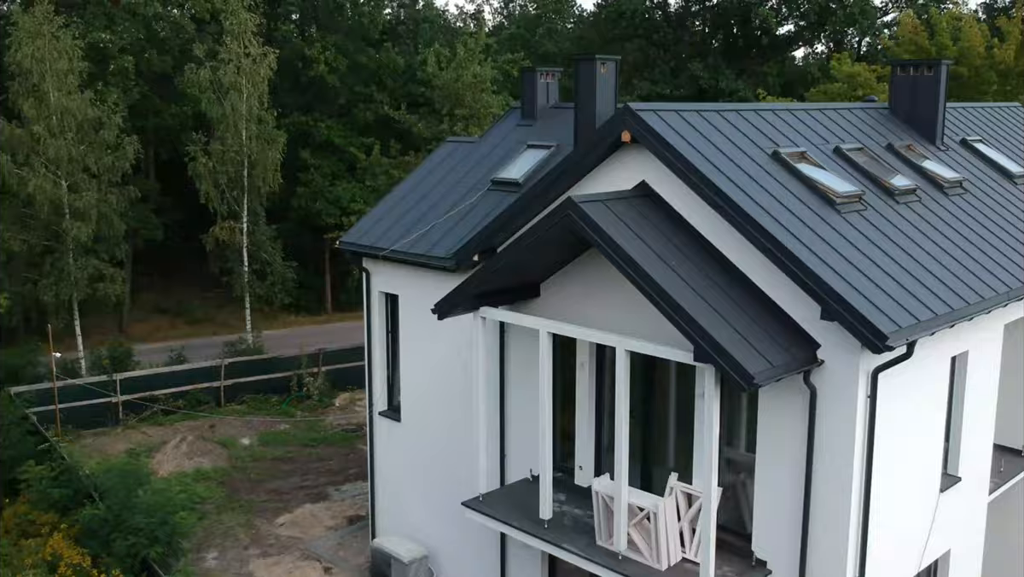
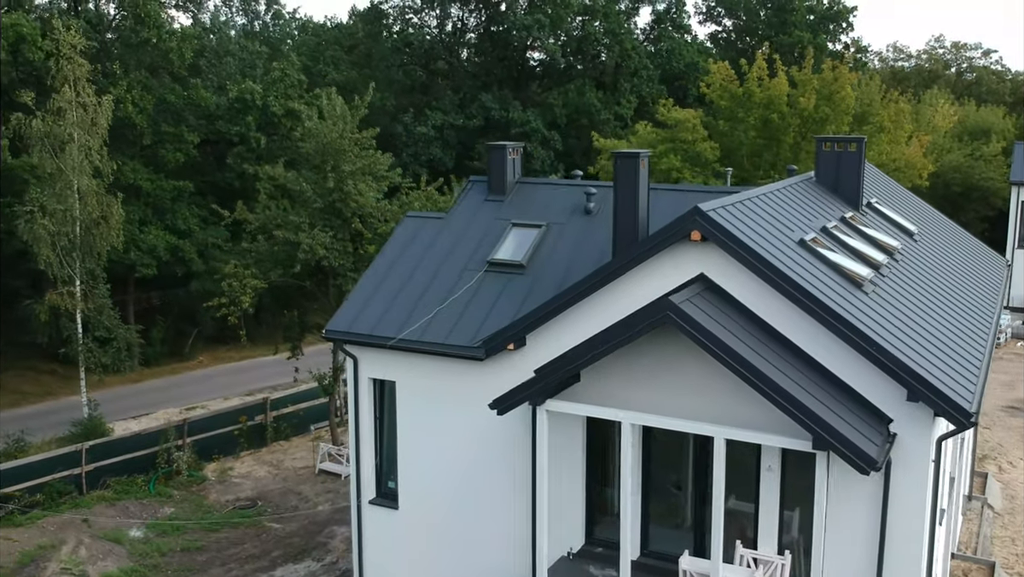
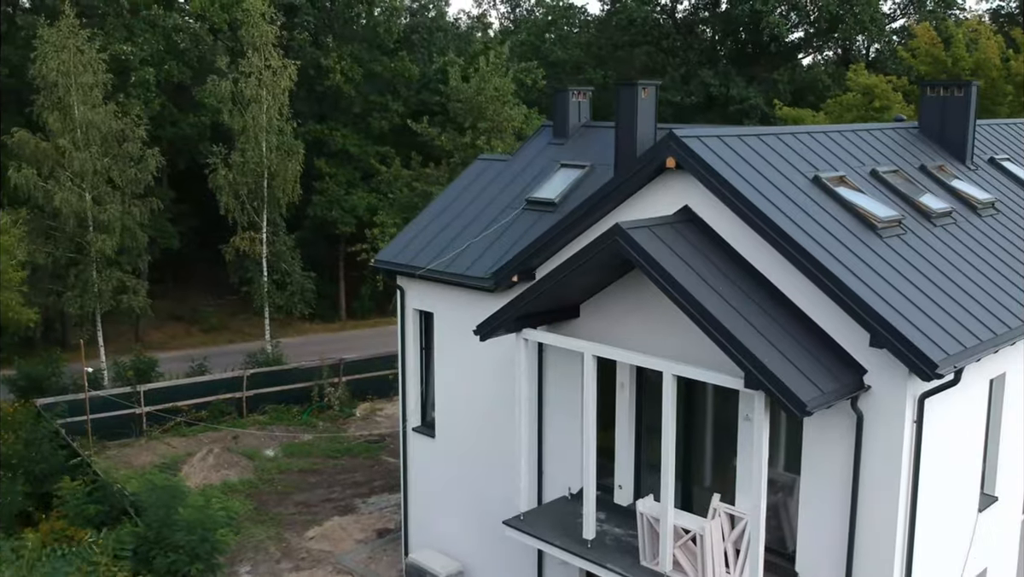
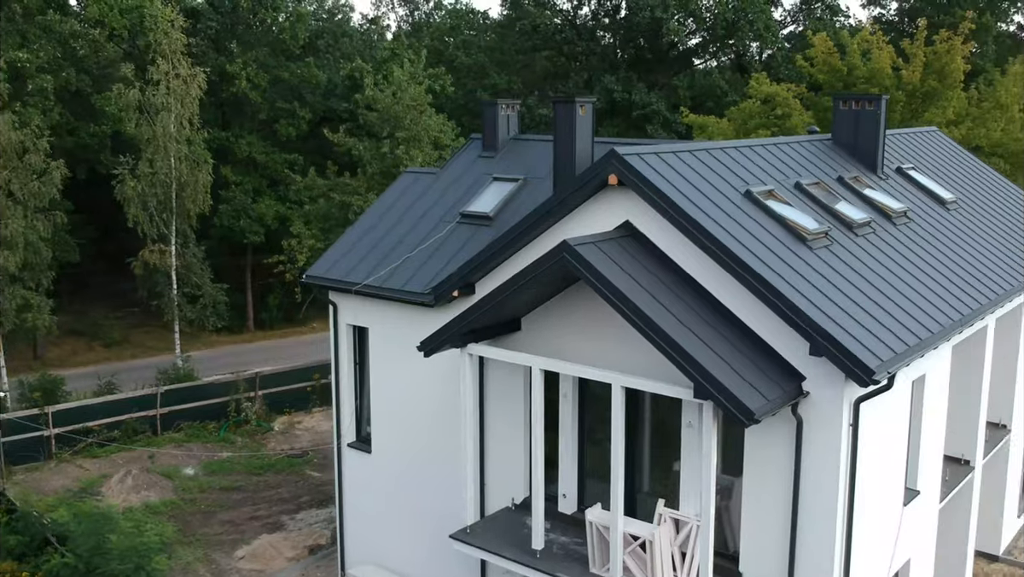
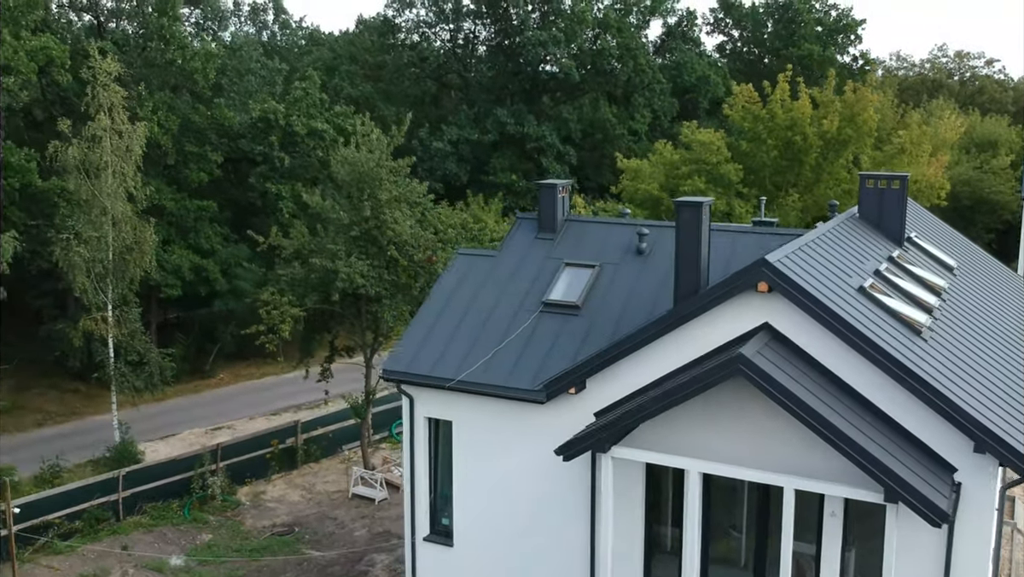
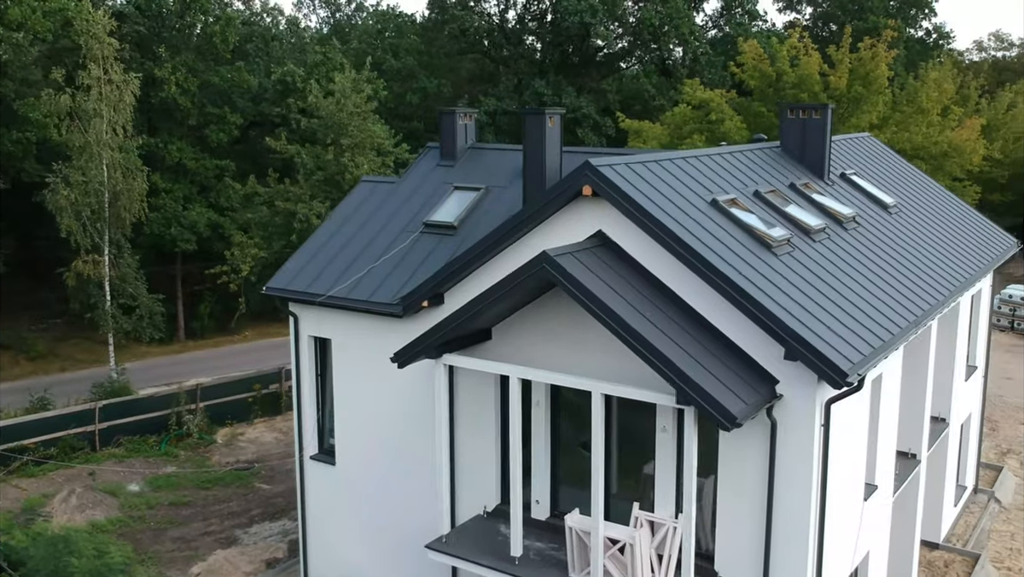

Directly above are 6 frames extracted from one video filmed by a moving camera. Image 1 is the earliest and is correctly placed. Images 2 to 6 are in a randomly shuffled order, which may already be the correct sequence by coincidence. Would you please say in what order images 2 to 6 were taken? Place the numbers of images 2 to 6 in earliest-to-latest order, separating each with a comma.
3, 4, 6, 2, 5
